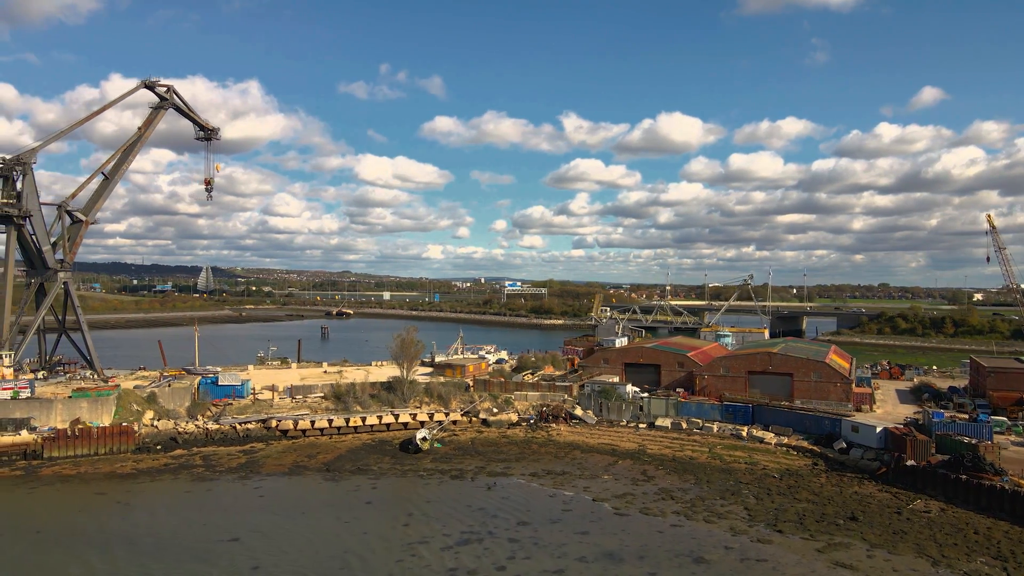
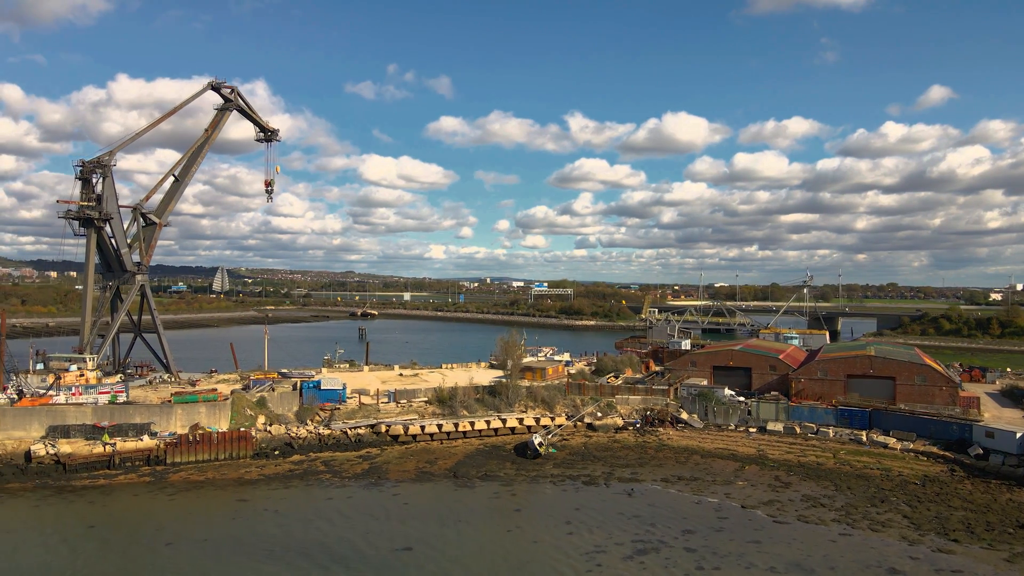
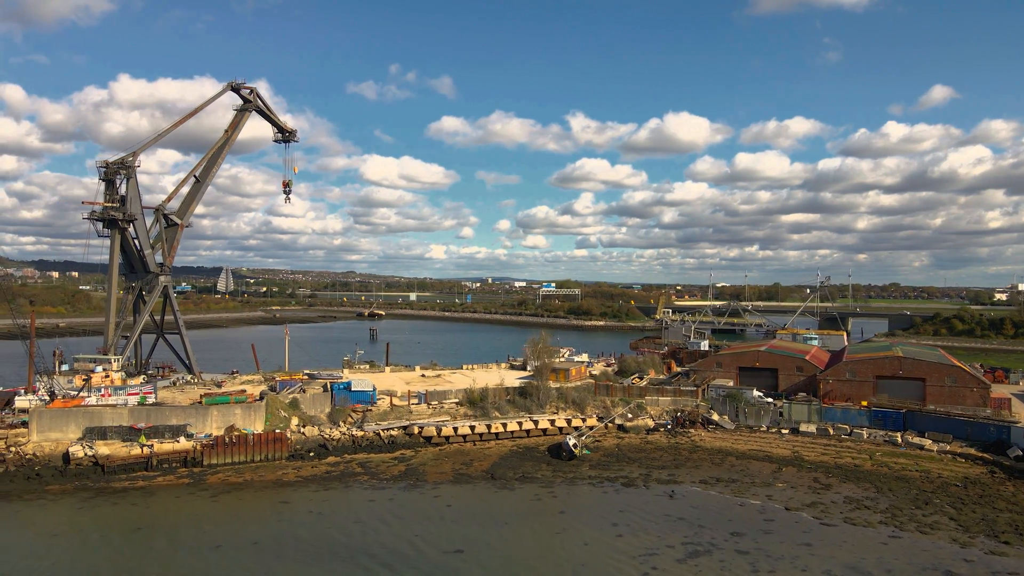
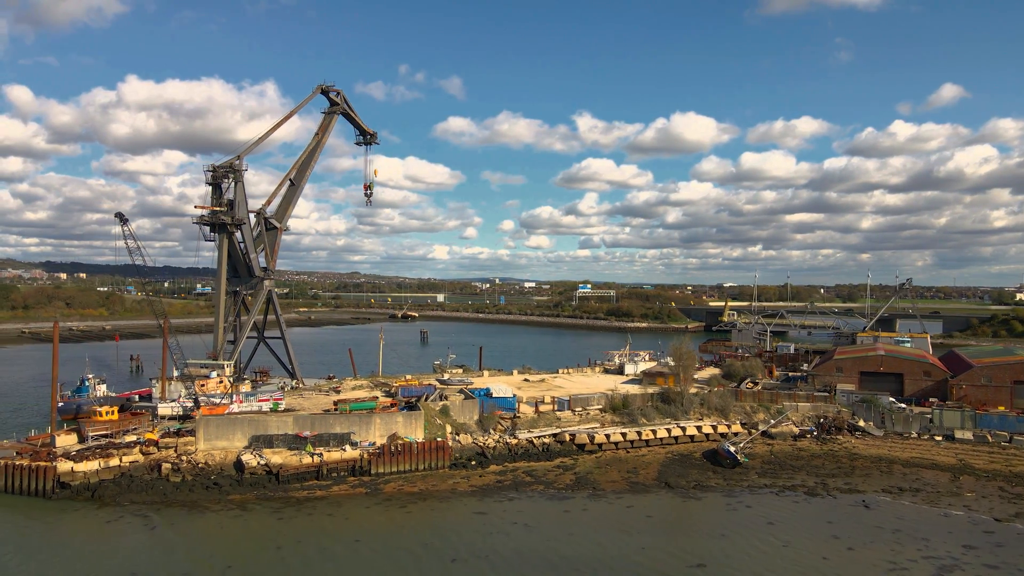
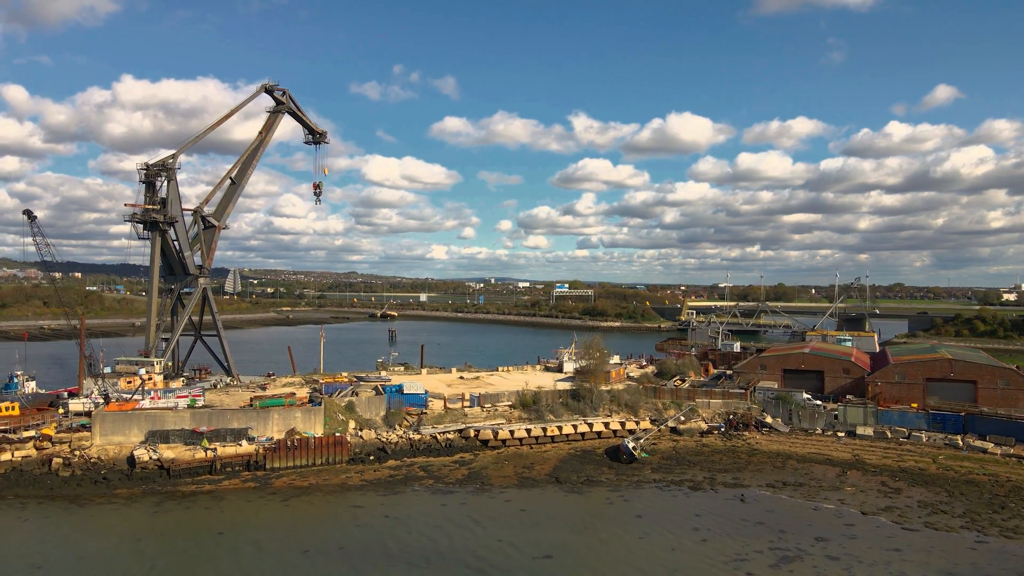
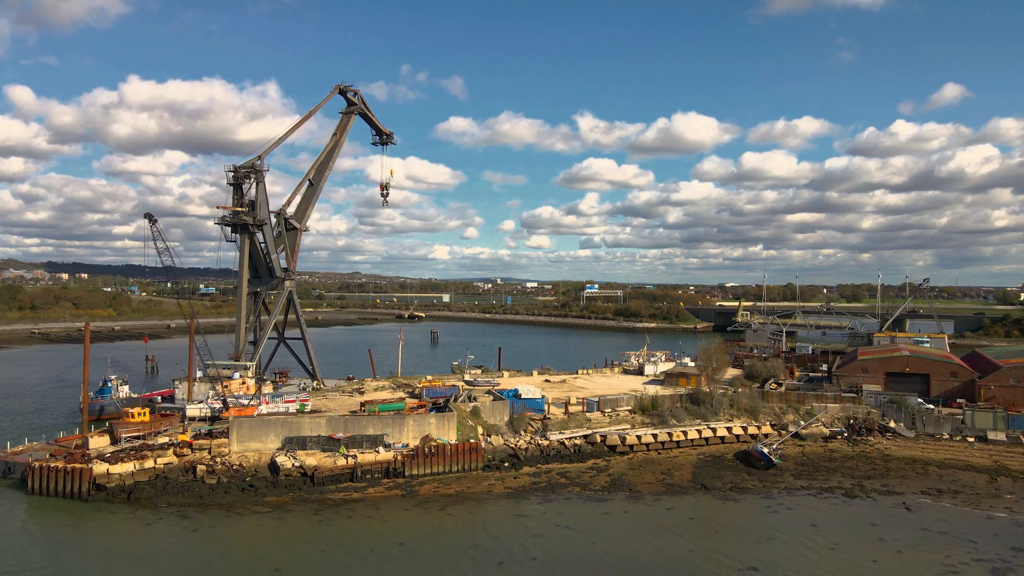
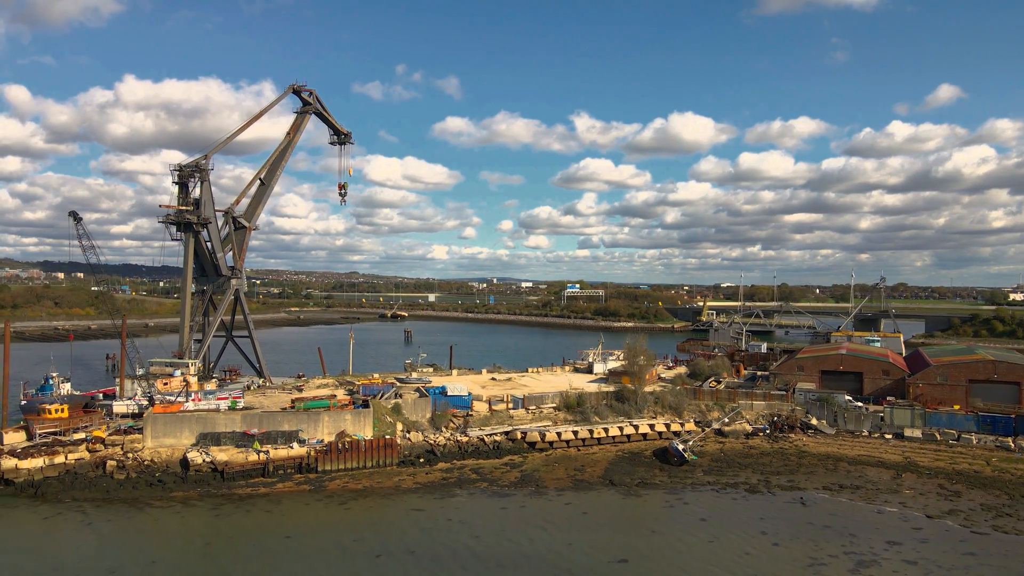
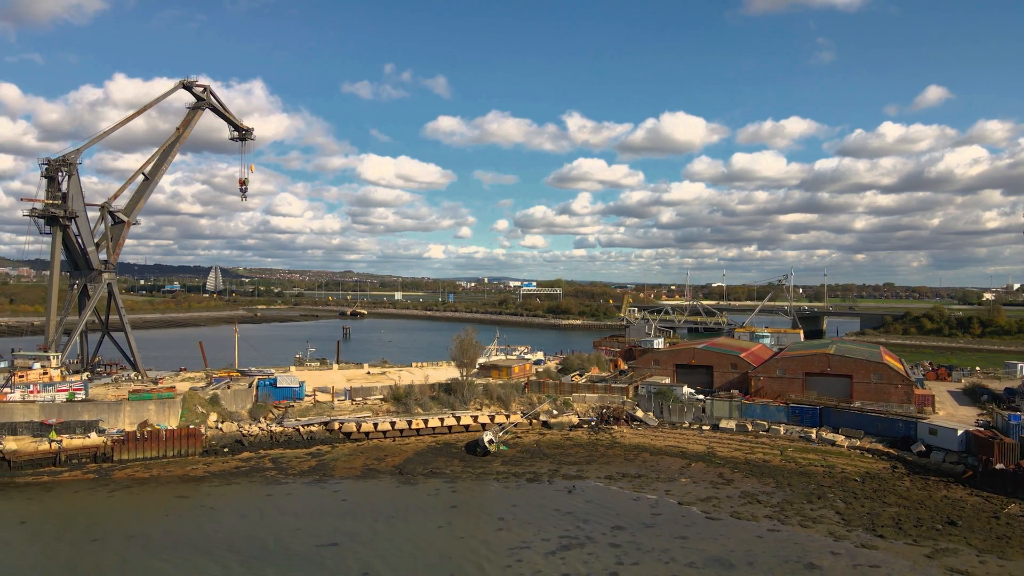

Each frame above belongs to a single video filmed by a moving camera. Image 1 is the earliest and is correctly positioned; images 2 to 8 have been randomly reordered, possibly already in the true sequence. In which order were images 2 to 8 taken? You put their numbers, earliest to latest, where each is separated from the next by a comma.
8, 2, 3, 5, 7, 4, 6
